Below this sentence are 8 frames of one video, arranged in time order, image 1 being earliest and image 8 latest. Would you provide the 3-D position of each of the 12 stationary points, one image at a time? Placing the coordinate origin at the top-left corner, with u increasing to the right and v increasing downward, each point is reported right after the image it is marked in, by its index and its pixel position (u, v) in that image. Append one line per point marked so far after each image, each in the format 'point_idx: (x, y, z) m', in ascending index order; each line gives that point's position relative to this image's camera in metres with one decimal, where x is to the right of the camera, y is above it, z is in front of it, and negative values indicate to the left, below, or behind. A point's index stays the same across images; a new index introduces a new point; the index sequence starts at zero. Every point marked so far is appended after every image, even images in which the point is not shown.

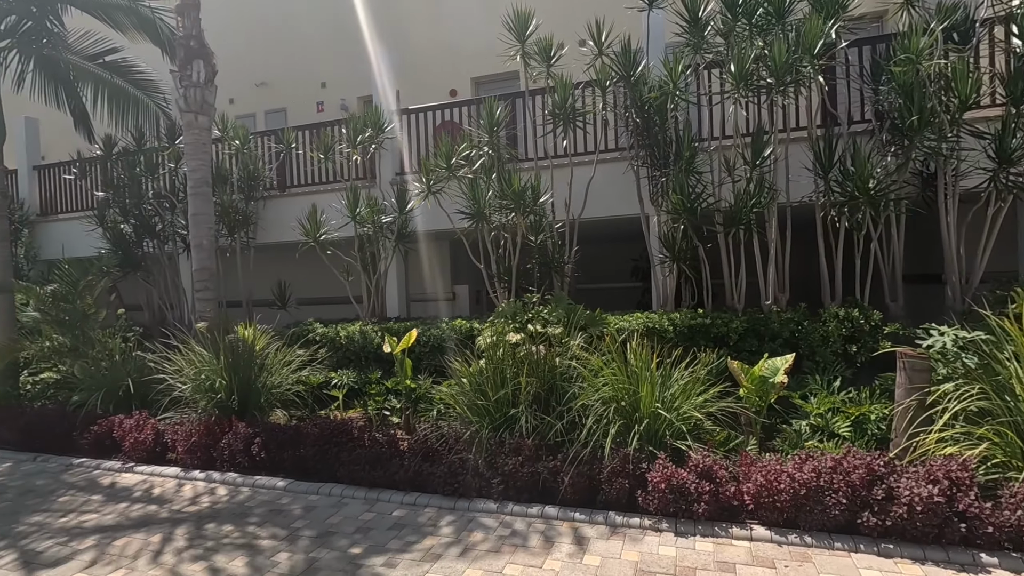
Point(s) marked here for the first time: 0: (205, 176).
0: (-4.7, +1.7, +8.2) m
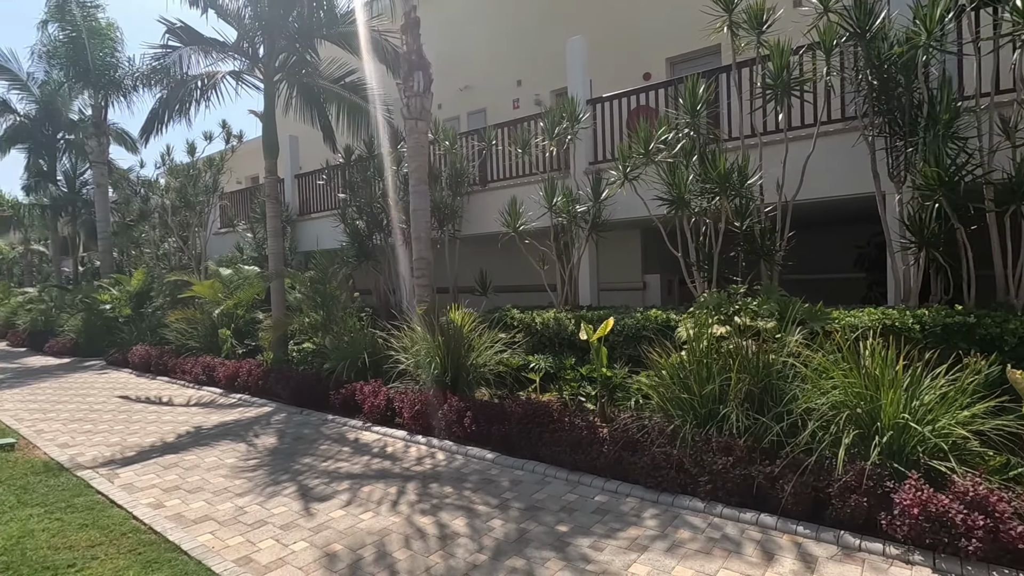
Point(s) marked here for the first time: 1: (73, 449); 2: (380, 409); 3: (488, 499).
0: (-1.5, +1.9, +9.2) m
1: (-5.6, -2.1, +6.9) m
2: (-1.8, -1.6, +7.3) m
3: (-0.2, -1.9, +4.9) m
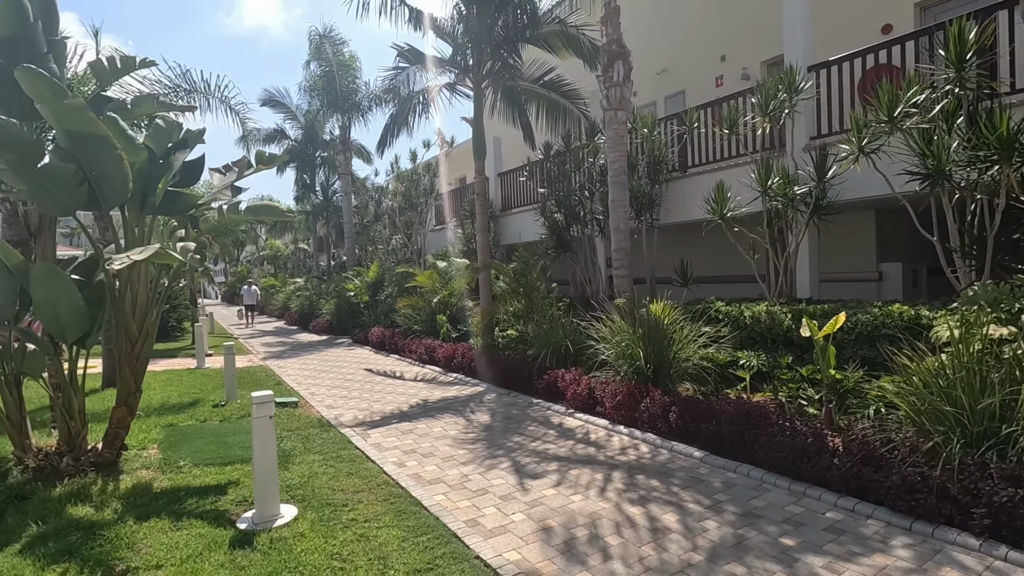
0: (+1.9, +2.1, +9.1) m
1: (-2.8, -1.9, +8.4) m
2: (+1.0, -1.5, +7.5) m
3: (+1.7, -1.9, +4.7) m
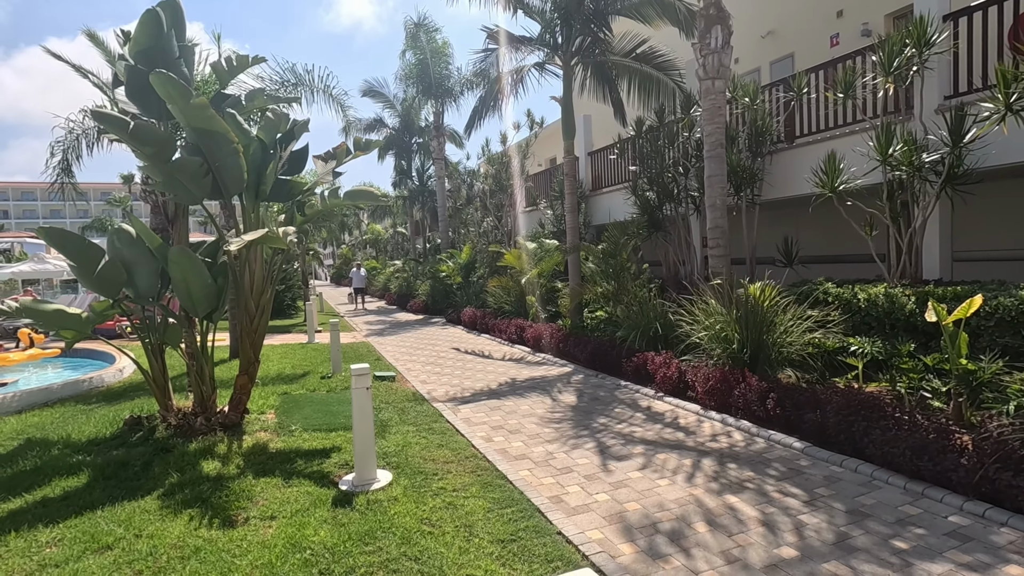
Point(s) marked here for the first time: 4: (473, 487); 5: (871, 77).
0: (+3.3, +2.4, +8.6) m
1: (-1.4, -1.6, +8.8) m
2: (+2.2, -1.2, +7.3) m
3: (+2.4, -1.7, +4.4) m
4: (-0.3, -1.7, +4.6) m
5: (+5.5, +3.2, +8.3) m
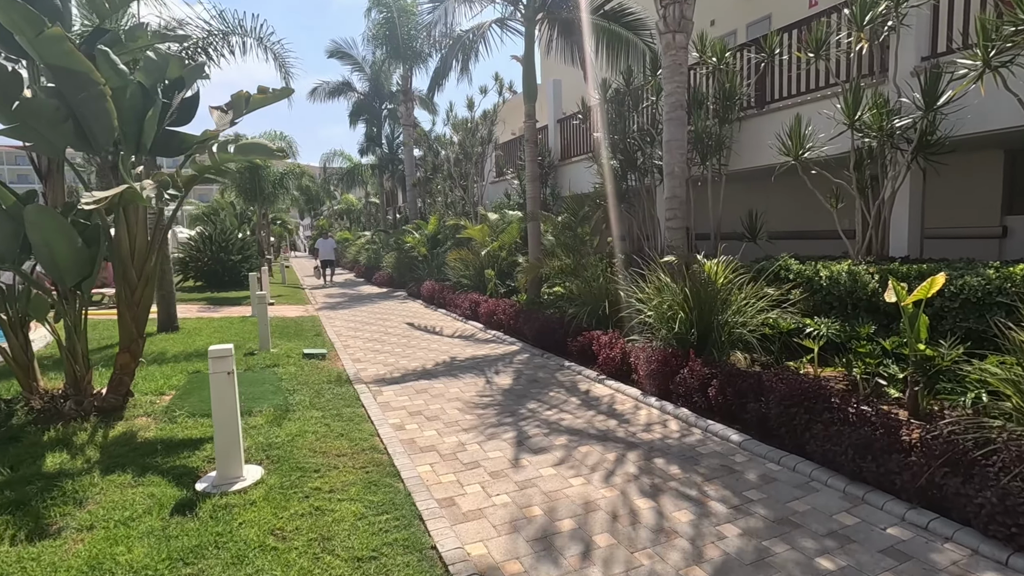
0: (+2.5, +2.8, +7.9) m
1: (-2.3, -1.2, +8.2) m
2: (+1.3, -0.9, +6.7) m
3: (+1.5, -1.5, +3.9) m
4: (-1.2, -1.5, +4.0) m
5: (+4.7, +3.6, +7.5) m
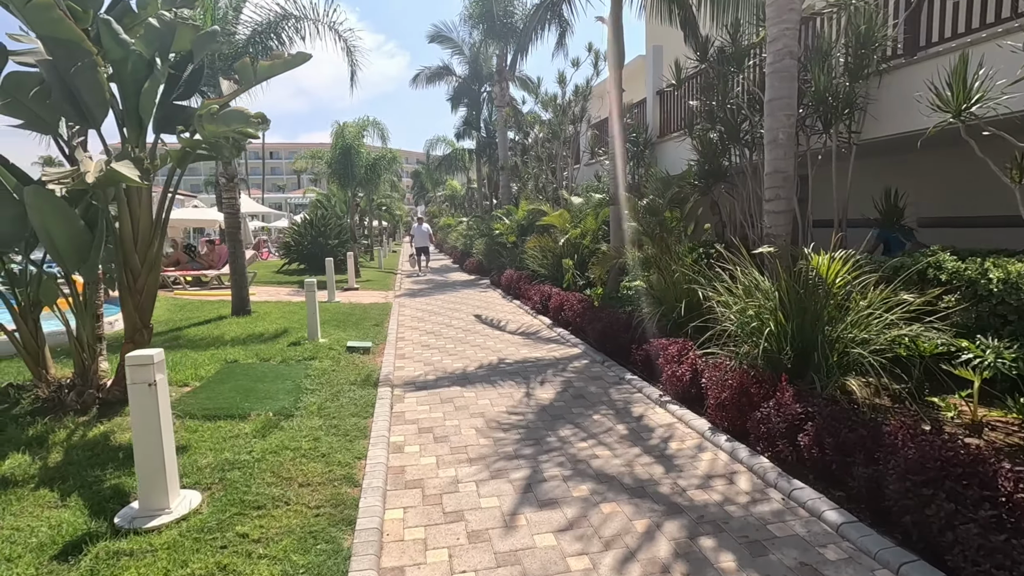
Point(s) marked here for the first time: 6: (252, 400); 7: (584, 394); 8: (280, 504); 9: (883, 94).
0: (+3.2, +2.8, +6.1) m
1: (-1.5, -1.0, +7.5) m
2: (+1.7, -0.9, +5.3) m
3: (+1.3, -1.6, +2.5) m
4: (-1.3, -1.5, +3.1) m
5: (+5.3, +3.5, +5.3) m
6: (-2.6, -1.1, +5.4) m
7: (+0.8, -1.2, +5.8) m
8: (-1.5, -1.4, +3.5) m
9: (+5.0, +2.7, +7.3) m
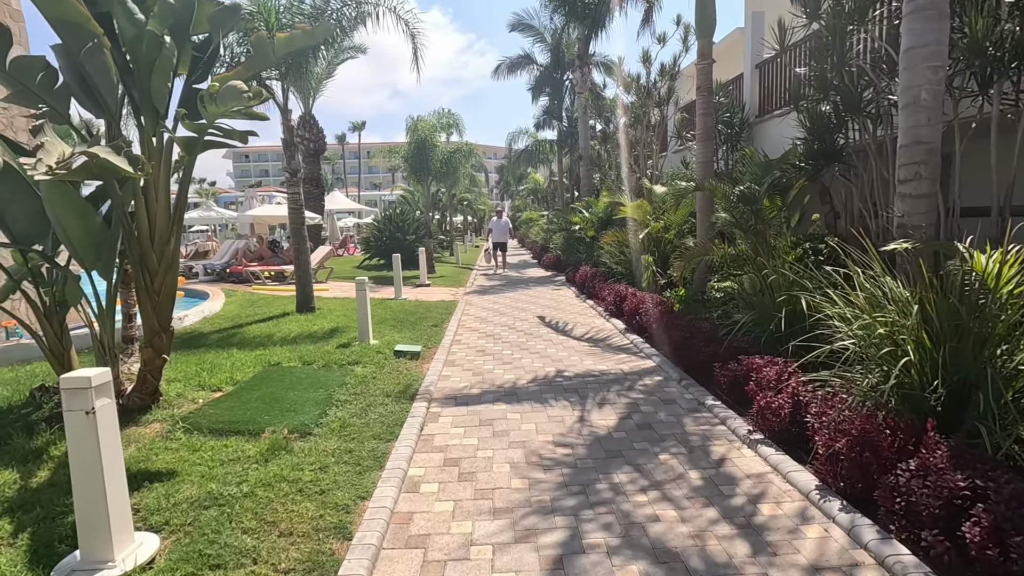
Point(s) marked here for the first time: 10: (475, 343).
0: (+3.7, +2.7, +4.6) m
1: (-0.8, -1.0, +6.8) m
2: (+2.0, -1.0, +4.1) m
3: (+1.2, -1.6, +1.4) m
4: (-1.3, -1.5, +2.5) m
5: (+5.6, +3.4, +3.5) m
6: (-2.2, -1.1, +4.9) m
7: (+1.3, -1.2, +4.8) m
8: (-1.4, -1.4, +2.8) m
9: (+5.7, +2.6, +5.5) m
10: (-0.6, -0.8, +8.2) m
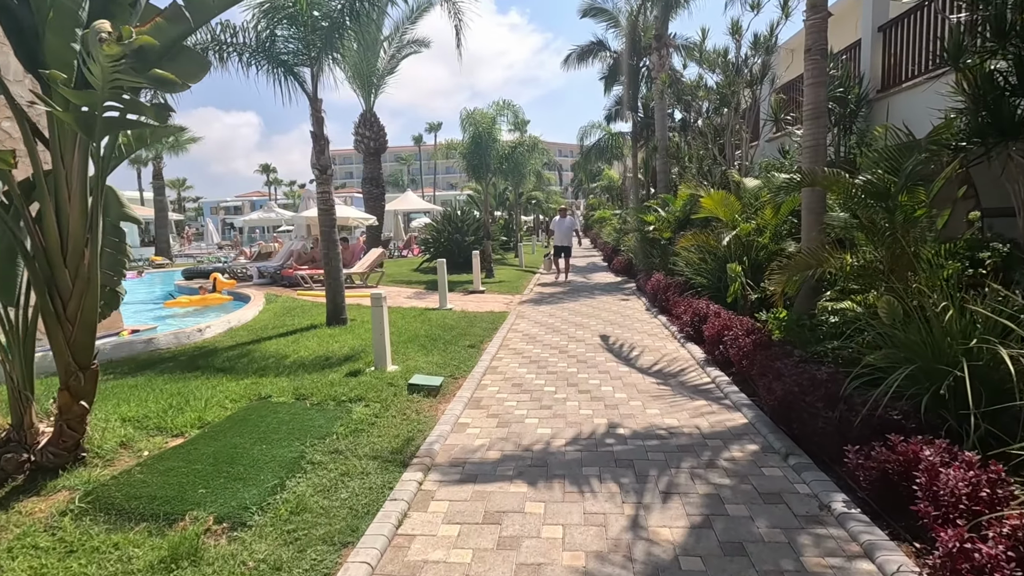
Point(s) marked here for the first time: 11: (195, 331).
0: (+3.8, +2.4, +2.5) m
1: (-0.4, -1.2, +5.3) m
2: (+2.0, -1.2, +2.3) m
3: (+0.9, -1.9, -0.3) m
4: (-1.5, -1.7, +1.1) m
5: (+5.6, +3.1, +1.1) m
6: (-2.1, -1.3, +3.7) m
7: (+1.3, -1.4, +3.1) m
8: (-1.6, -1.7, +1.5) m
9: (+5.9, +2.3, +3.1) m
10: (0.0, -1.1, +6.7) m
11: (-4.9, -0.7, +8.2) m
